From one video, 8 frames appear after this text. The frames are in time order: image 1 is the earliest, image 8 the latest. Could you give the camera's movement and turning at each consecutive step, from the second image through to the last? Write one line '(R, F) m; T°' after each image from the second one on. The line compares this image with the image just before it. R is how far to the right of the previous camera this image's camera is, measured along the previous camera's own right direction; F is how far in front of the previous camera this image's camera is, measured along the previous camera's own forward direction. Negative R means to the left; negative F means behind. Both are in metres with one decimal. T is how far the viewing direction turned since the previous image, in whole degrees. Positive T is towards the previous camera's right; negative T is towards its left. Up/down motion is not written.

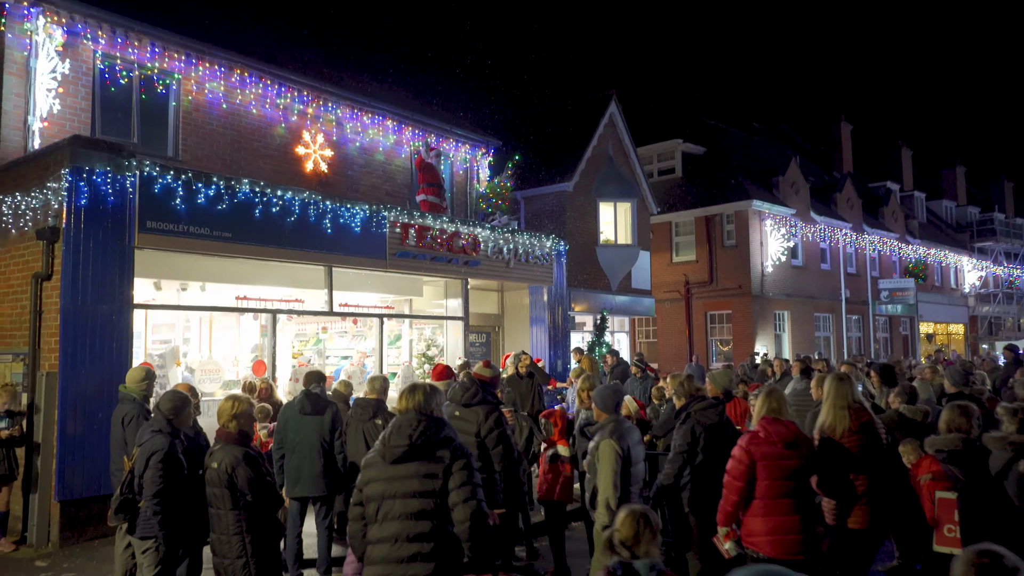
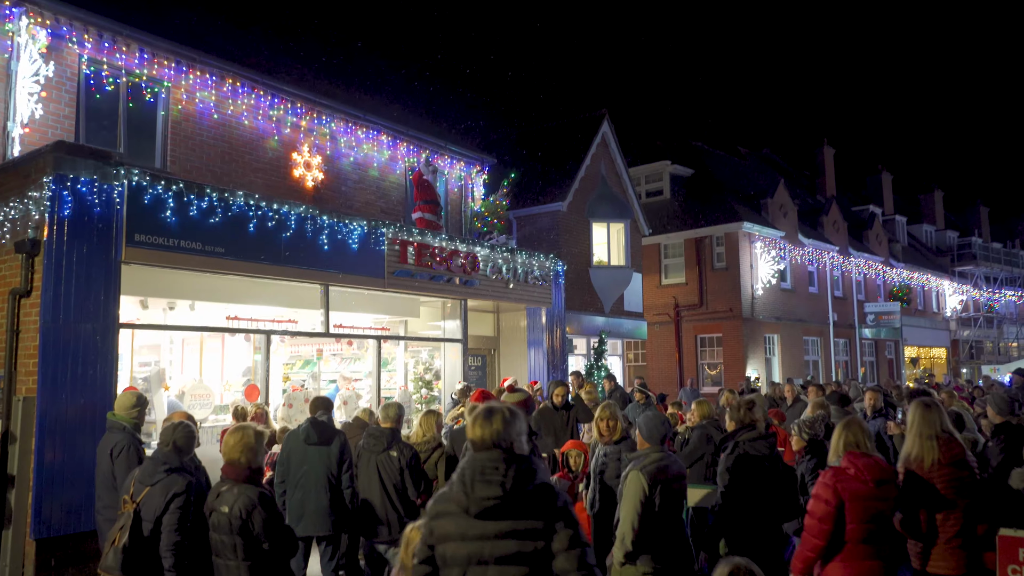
(-0.5, +0.5) m; +2°
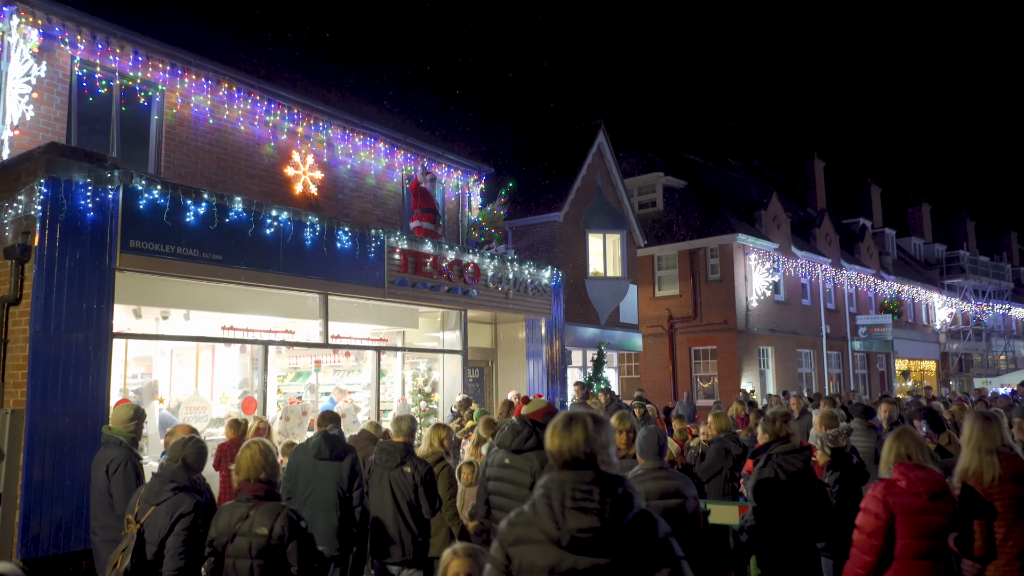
(-0.3, +0.3) m; +1°
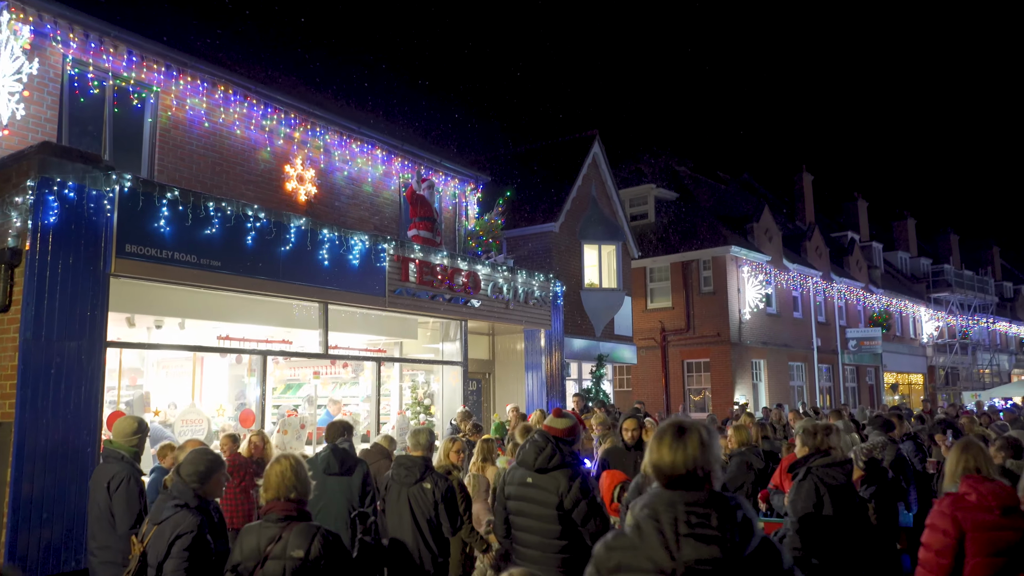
(-0.3, +0.3) m; +1°
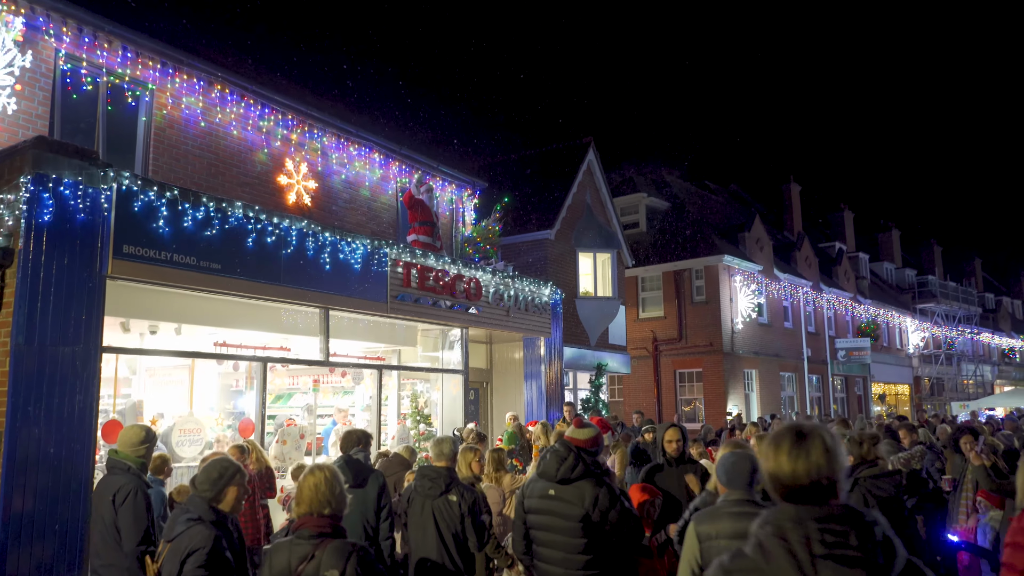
(-0.4, +0.3) m; +1°
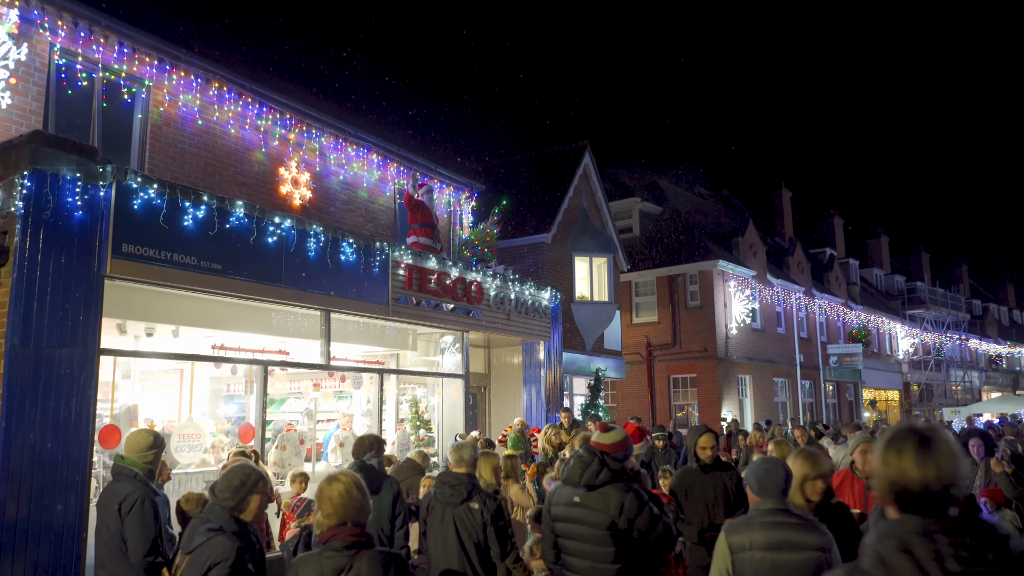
(-0.3, +0.2) m; +1°
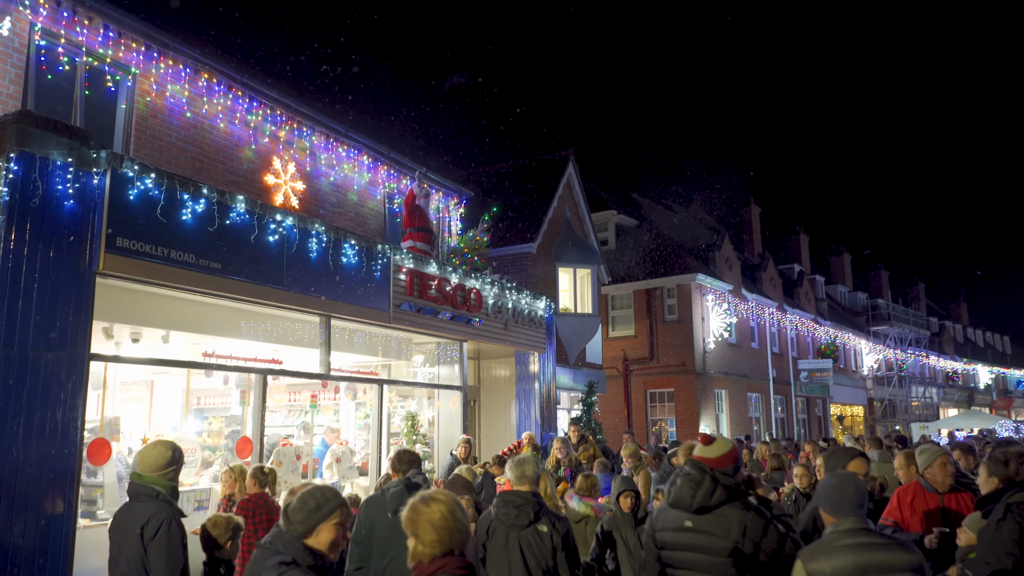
(-0.7, +0.5) m; +3°
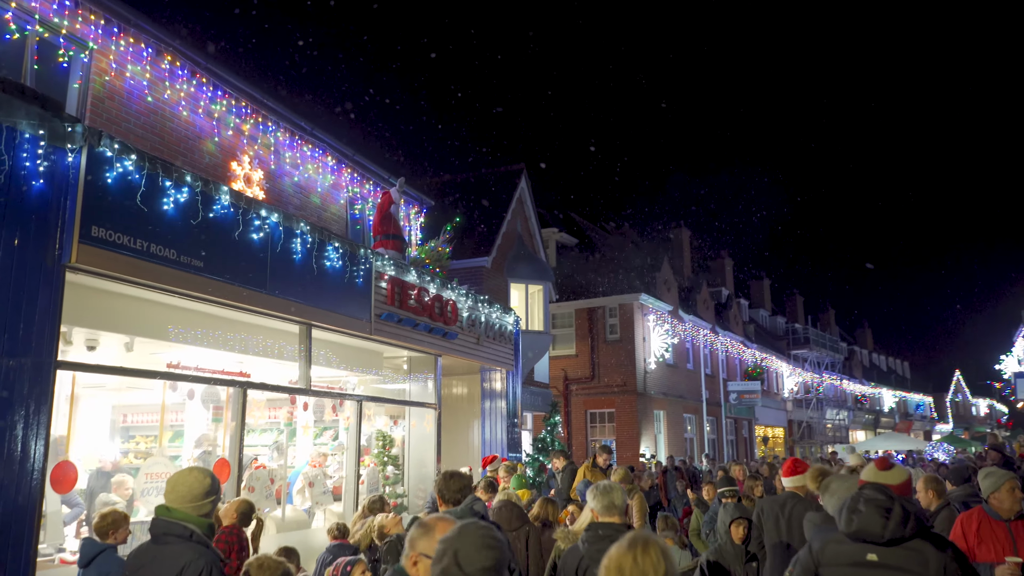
(-1.0, +0.6) m; +6°
